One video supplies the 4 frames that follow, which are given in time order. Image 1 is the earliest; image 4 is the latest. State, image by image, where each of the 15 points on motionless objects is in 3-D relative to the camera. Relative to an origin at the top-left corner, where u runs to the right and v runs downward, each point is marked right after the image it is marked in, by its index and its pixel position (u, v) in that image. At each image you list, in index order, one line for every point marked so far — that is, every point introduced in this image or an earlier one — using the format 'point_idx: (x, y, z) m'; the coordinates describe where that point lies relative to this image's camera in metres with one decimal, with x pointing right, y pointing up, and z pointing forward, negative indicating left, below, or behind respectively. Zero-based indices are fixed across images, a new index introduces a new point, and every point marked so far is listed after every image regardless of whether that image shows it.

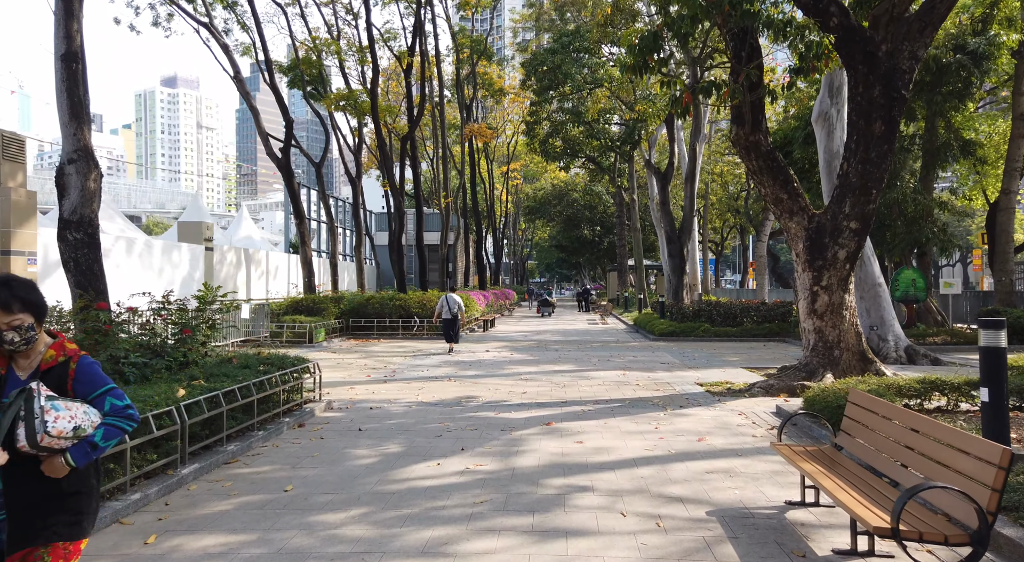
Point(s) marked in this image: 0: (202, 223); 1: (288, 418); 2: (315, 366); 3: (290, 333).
0: (-7.7, +1.4, +19.5) m
1: (-2.4, -1.5, +8.4) m
2: (-2.4, -1.1, +9.8) m
3: (-5.5, -1.3, +19.6) m
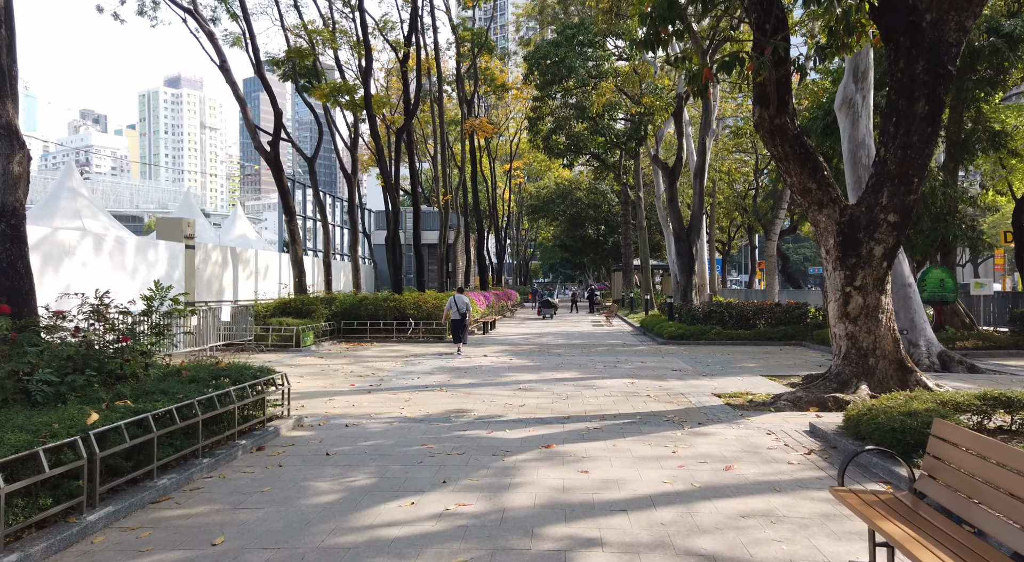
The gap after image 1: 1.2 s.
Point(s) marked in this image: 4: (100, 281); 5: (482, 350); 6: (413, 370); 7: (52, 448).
0: (-7.7, +1.4, +18.3) m
1: (-2.4, -1.5, +7.2) m
2: (-2.5, -1.0, +8.6) m
3: (-5.5, -1.3, +18.5) m
4: (-7.8, 0.0, +14.9) m
5: (-0.7, -1.7, +19.1) m
6: (-1.8, -1.7, +14.7) m
7: (-2.7, -1.0, +4.6) m
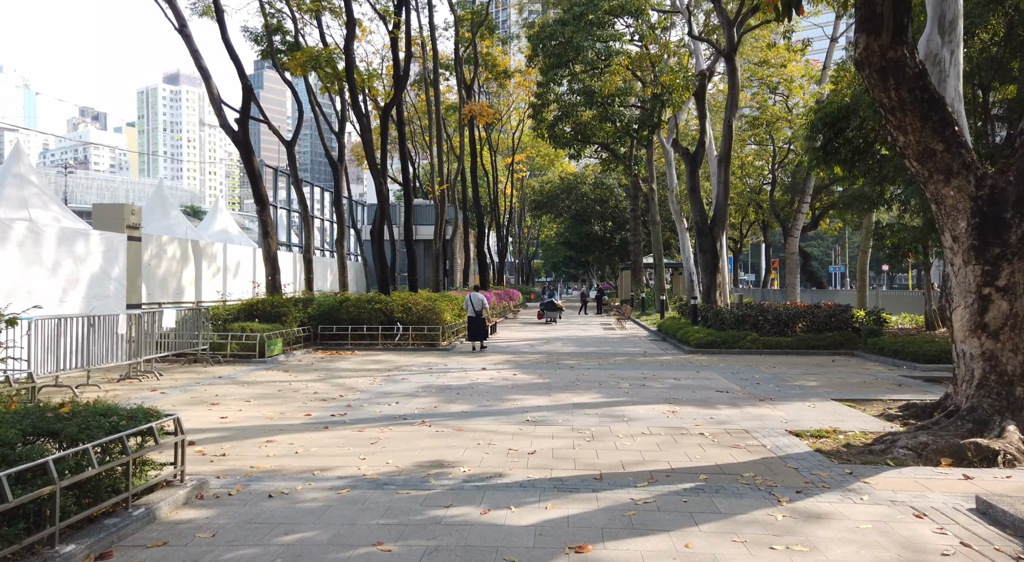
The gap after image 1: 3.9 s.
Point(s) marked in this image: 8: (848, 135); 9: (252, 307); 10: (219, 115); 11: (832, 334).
0: (-7.6, +1.4, +15.5) m
1: (-2.4, -1.4, +4.3) m
2: (-2.4, -1.0, +5.8) m
3: (-5.5, -1.3, +15.6) m
4: (-7.7, 0.0, +12.0) m
5: (-0.7, -1.6, +16.2) m
6: (-1.8, -1.6, +11.8) m
7: (-2.7, -1.0, +1.8) m
8: (+8.2, +3.5, +19.6) m
9: (-5.8, -0.6, +17.6) m
10: (-7.2, +4.1, +19.6) m
11: (+7.5, -1.2, +18.4) m
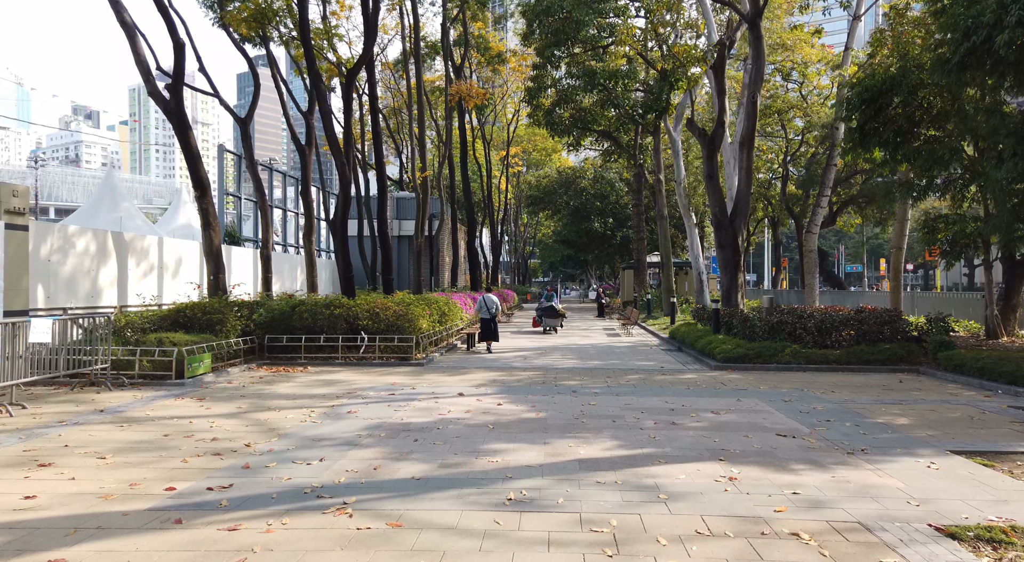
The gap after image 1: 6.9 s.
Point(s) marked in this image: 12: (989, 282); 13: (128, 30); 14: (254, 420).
0: (-7.8, +1.4, +12.2) m
1: (-2.6, -1.4, +1.0) m
2: (-2.6, -1.0, +2.5) m
3: (-5.7, -1.3, +12.3) m
4: (-7.9, 0.0, +8.7) m
5: (-0.9, -1.6, +12.9) m
6: (-2.0, -1.6, +8.5) m
7: (-2.8, -1.0, -1.5) m
8: (+8.0, +3.5, +16.3) m
9: (-6.0, -0.6, +14.3) m
10: (-7.5, +4.1, +16.3) m
11: (+7.3, -1.2, +15.2) m
12: (+12.1, 0.0, +20.0) m
13: (-7.9, +5.2, +16.4) m
14: (-3.0, -1.6, +9.2) m
